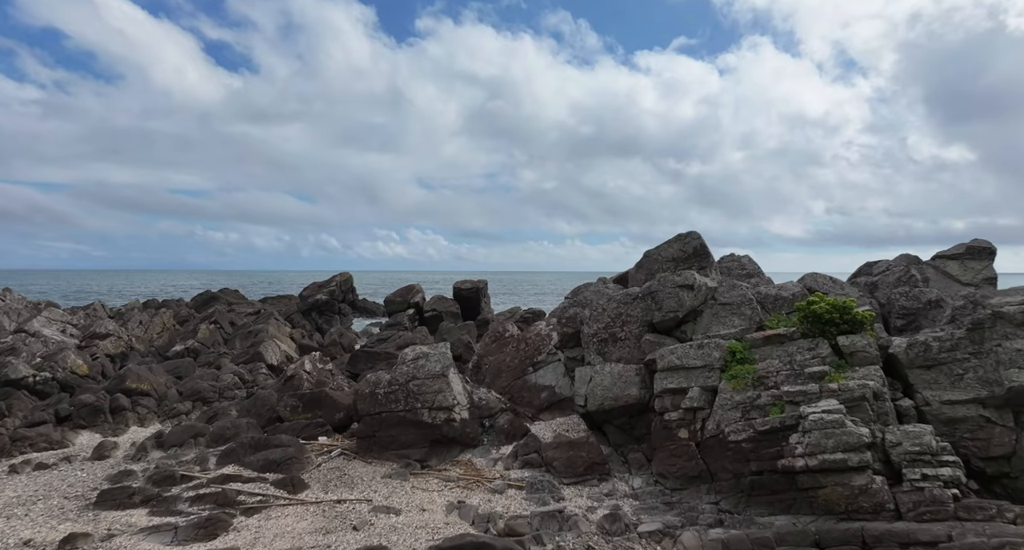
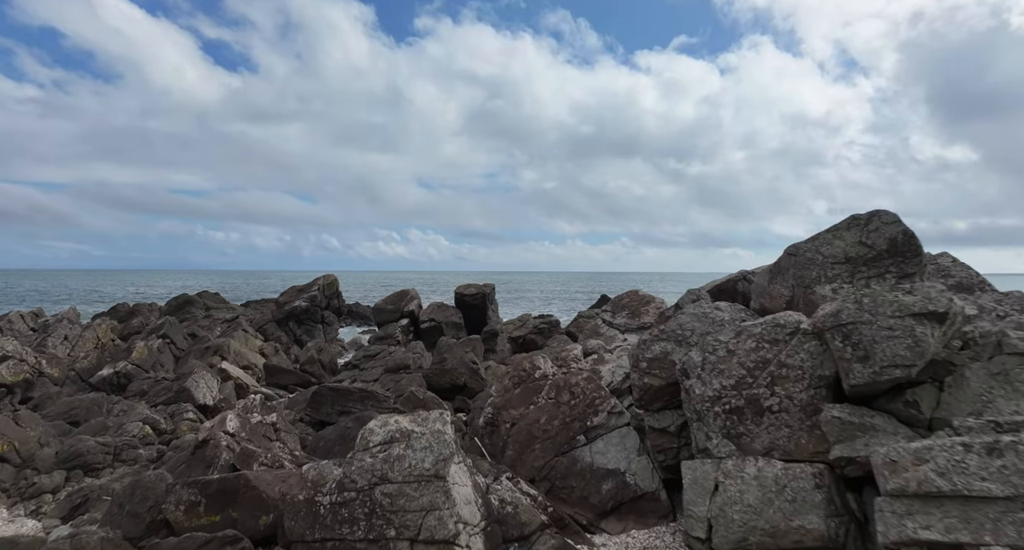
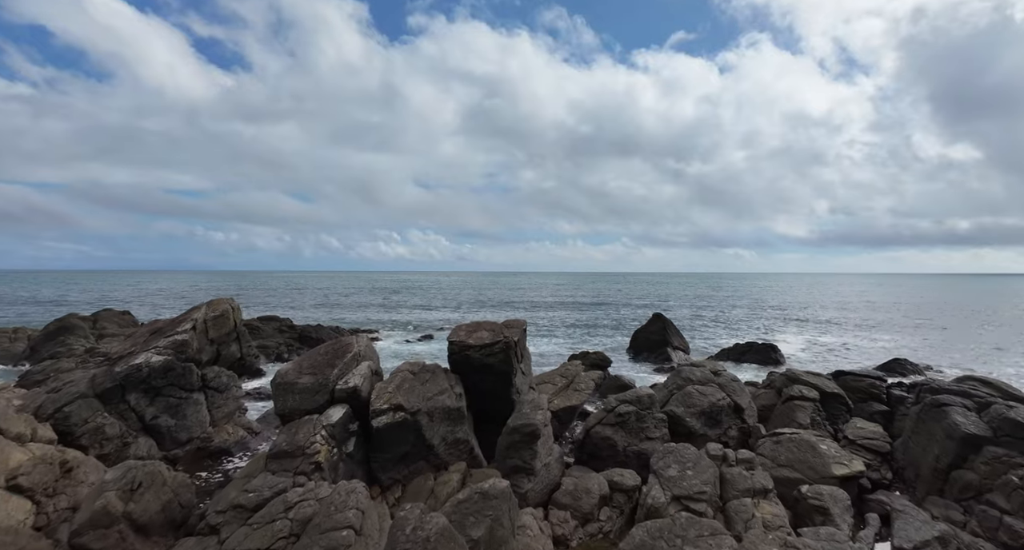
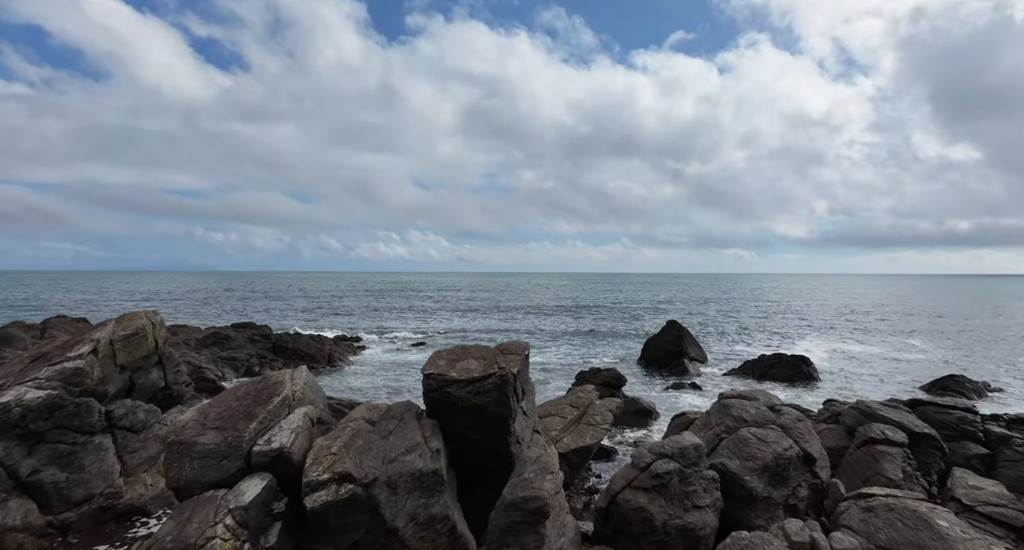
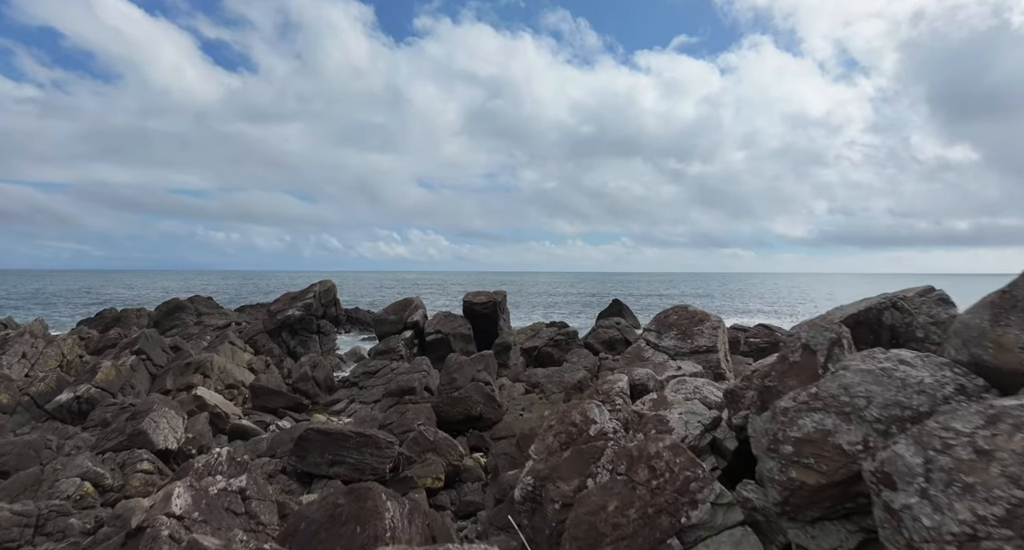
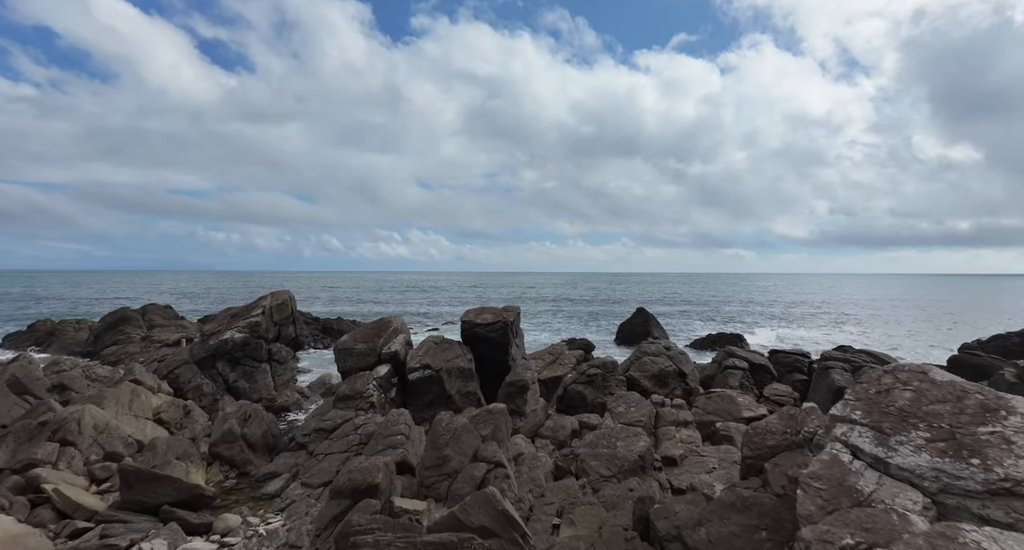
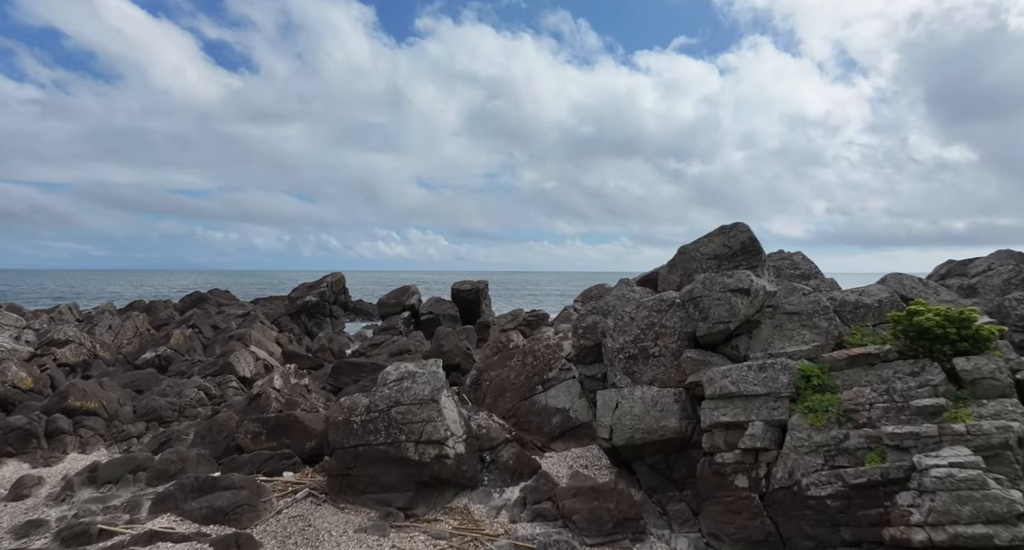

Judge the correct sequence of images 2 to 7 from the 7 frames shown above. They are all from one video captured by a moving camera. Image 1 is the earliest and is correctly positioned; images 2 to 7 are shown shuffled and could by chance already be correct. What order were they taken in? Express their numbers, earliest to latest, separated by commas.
7, 2, 5, 6, 3, 4
